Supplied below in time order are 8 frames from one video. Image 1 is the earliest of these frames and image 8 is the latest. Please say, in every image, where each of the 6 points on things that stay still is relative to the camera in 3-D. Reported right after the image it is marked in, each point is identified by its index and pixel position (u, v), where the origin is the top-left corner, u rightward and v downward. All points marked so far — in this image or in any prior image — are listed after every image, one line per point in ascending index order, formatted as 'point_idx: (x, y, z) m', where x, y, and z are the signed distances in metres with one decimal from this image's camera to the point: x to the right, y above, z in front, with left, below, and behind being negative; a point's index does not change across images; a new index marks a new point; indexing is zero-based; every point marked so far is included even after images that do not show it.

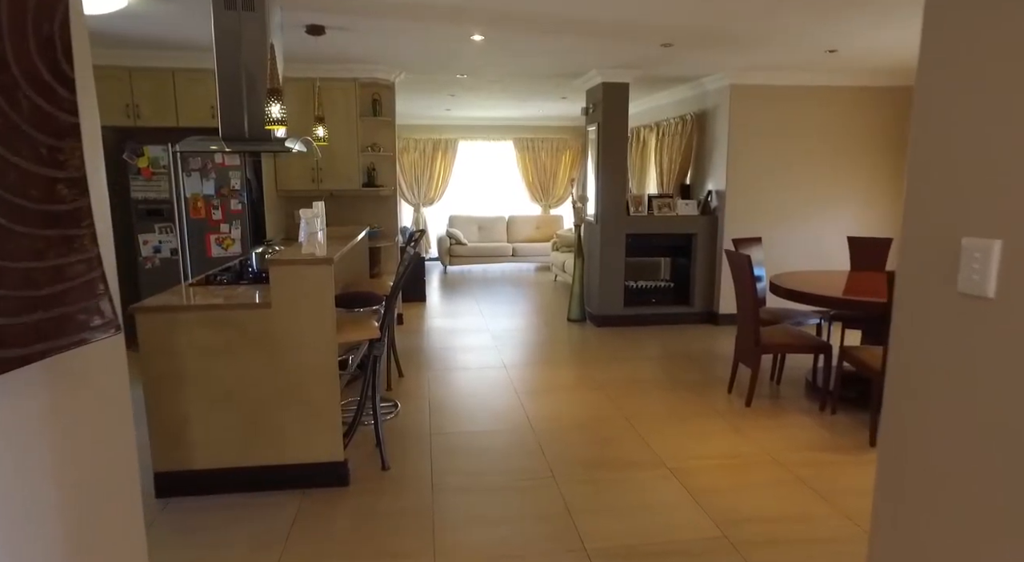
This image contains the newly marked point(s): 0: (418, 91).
0: (-0.9, +1.9, +6.2) m
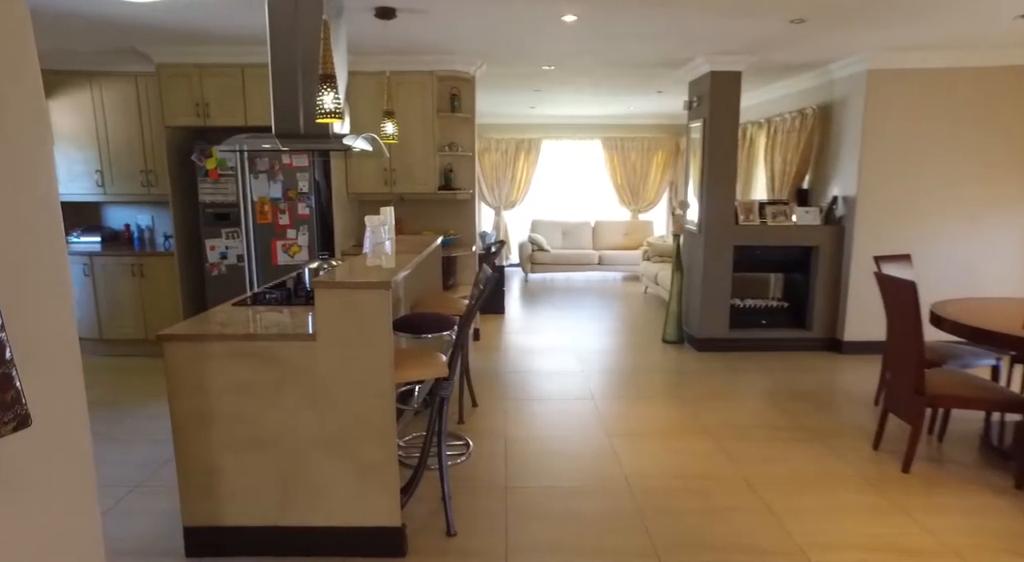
0: (-0.1, +1.8, +5.7) m
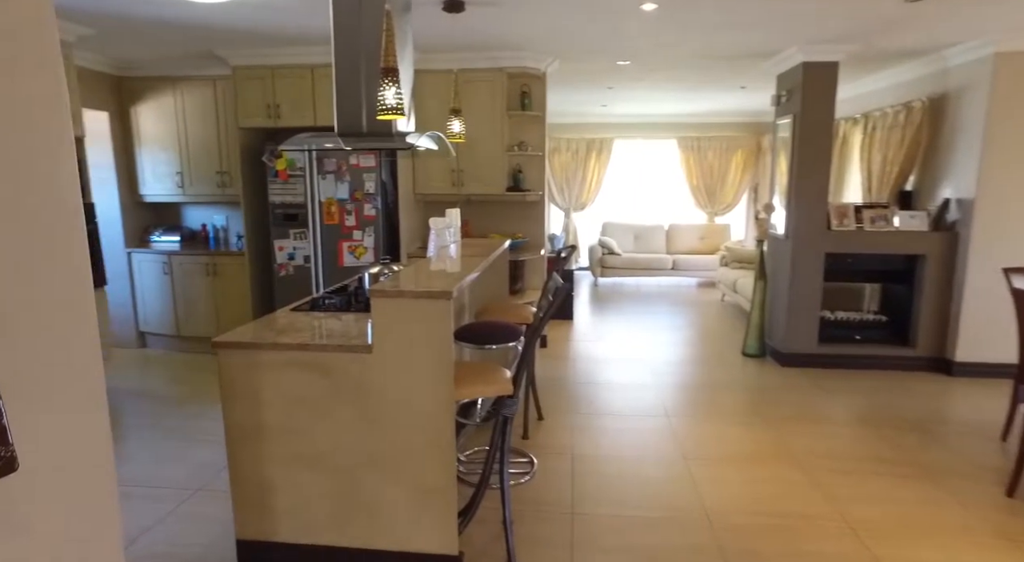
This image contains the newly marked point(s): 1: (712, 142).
0: (+0.6, +1.8, +5.5) m
1: (+2.7, +1.9, +8.3) m
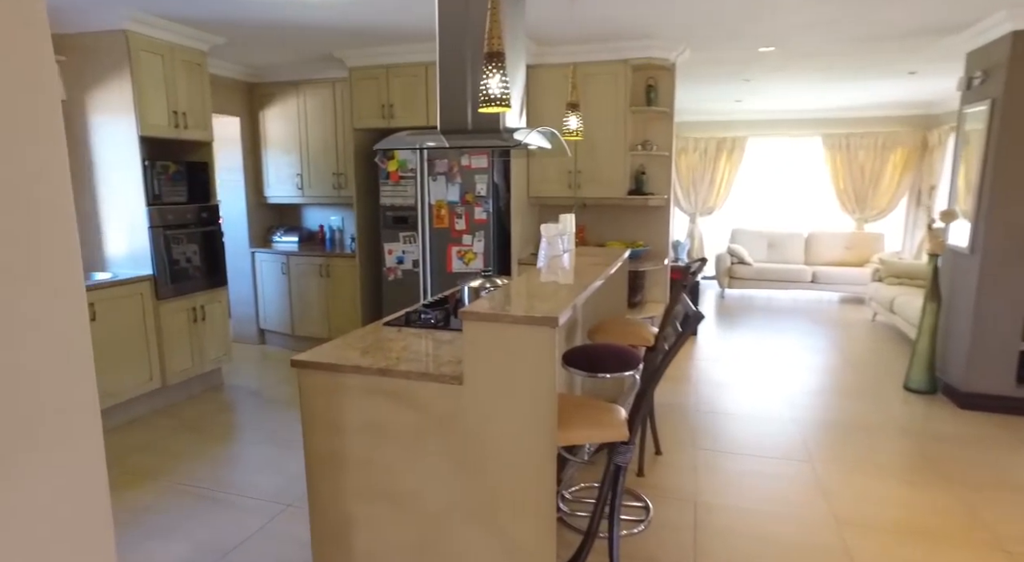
0: (+1.6, +1.7, +5.0) m
1: (+4.2, +1.7, +7.3) m
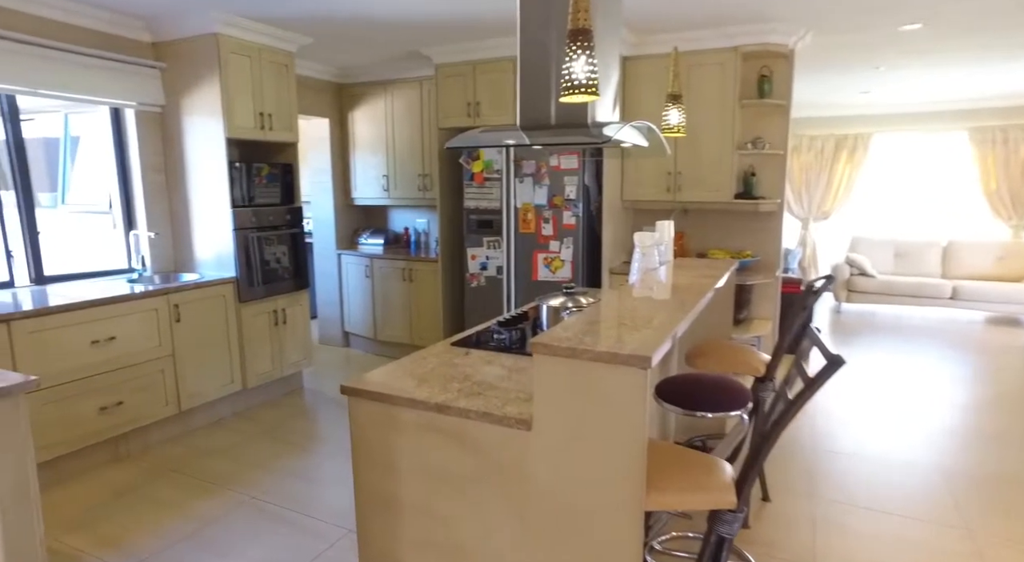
0: (+2.3, +1.6, +4.4) m
1: (+5.2, +1.5, +6.3) m
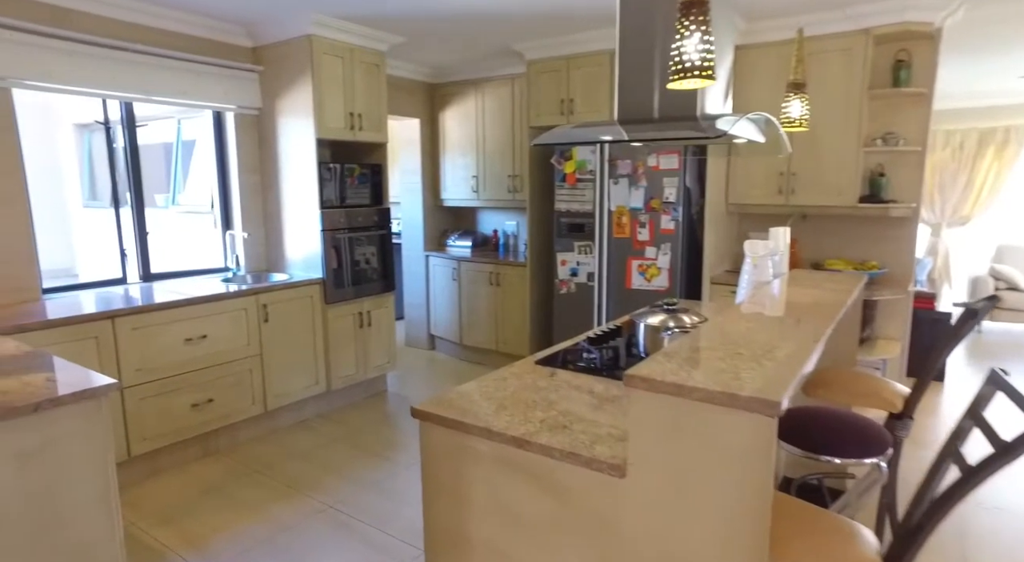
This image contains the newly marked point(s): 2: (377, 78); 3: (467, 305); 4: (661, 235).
0: (+2.9, +1.5, +3.8) m
1: (+6.1, +1.3, +5.3) m
2: (-0.9, +1.3, +4.0) m
3: (-0.4, -0.2, +5.0) m
4: (+0.9, +0.3, +3.8) m
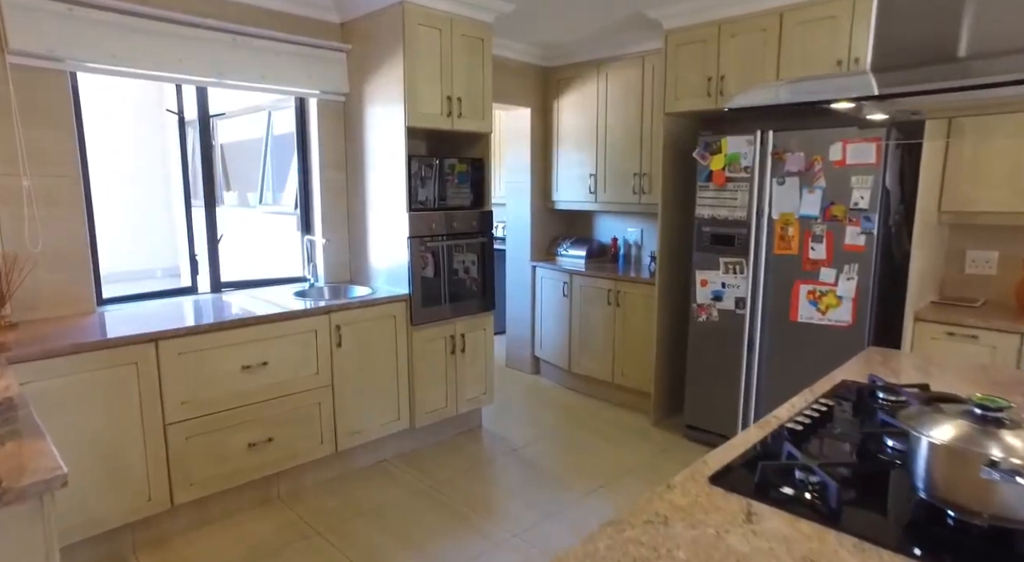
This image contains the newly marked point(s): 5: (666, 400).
0: (+3.5, +1.2, +2.5) m
1: (+6.9, +1.0, +3.4) m
2: (-0.2, +1.2, +3.4) m
3: (+0.5, -0.3, +4.2) m
4: (+1.5, +0.1, +2.8) m
5: (+1.0, -0.7, +3.9) m
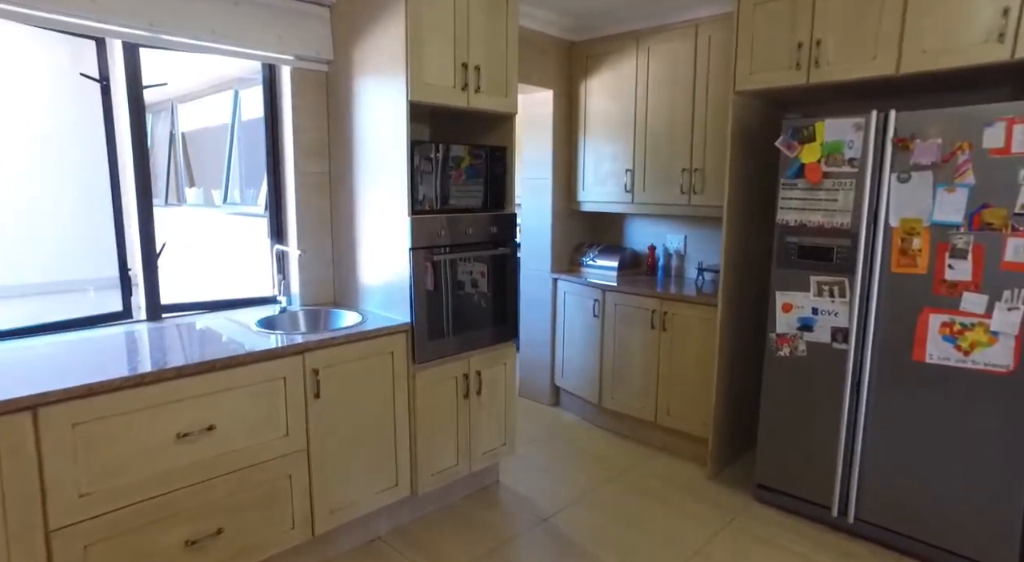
0: (+3.7, +1.1, +1.8) m
1: (+7.0, +0.9, +2.8) m
2: (0.0, +1.1, +2.6) m
3: (+0.6, -0.4, +3.4) m
4: (+1.7, 0.0, +2.1) m
5: (+1.1, -0.9, +3.1) m
